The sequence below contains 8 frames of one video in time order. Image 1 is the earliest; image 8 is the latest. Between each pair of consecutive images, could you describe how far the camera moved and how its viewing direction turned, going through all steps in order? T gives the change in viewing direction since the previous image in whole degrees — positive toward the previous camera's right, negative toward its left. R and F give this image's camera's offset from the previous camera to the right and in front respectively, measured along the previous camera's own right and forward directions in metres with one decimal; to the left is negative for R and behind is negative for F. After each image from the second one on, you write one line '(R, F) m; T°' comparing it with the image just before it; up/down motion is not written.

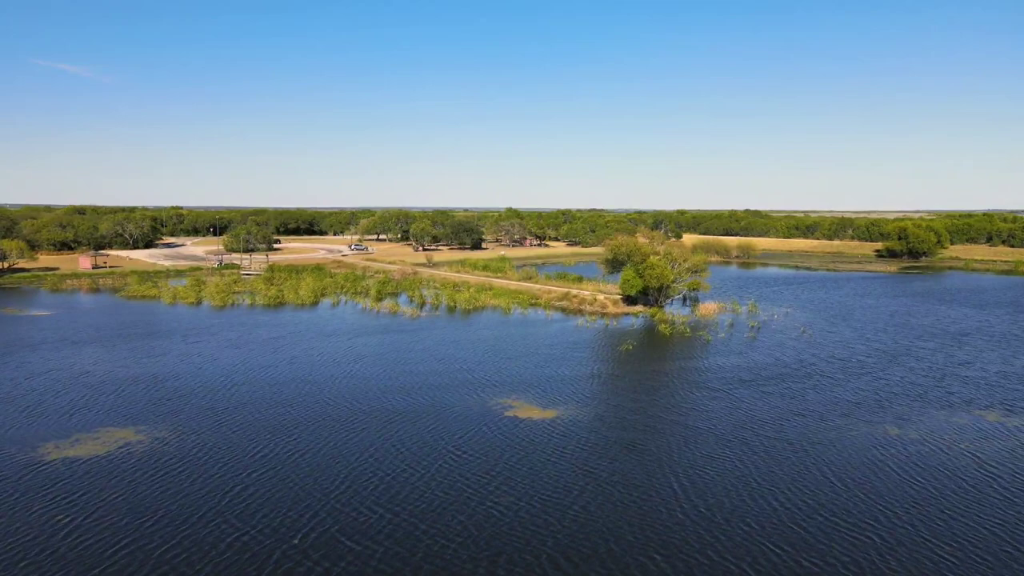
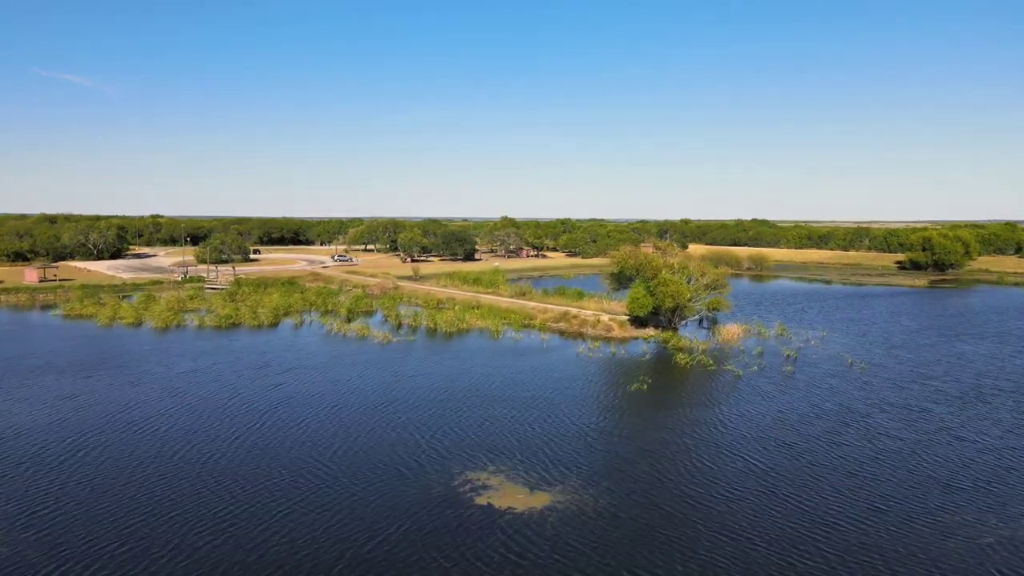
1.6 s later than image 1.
(+0.9, +9.4) m; 0°
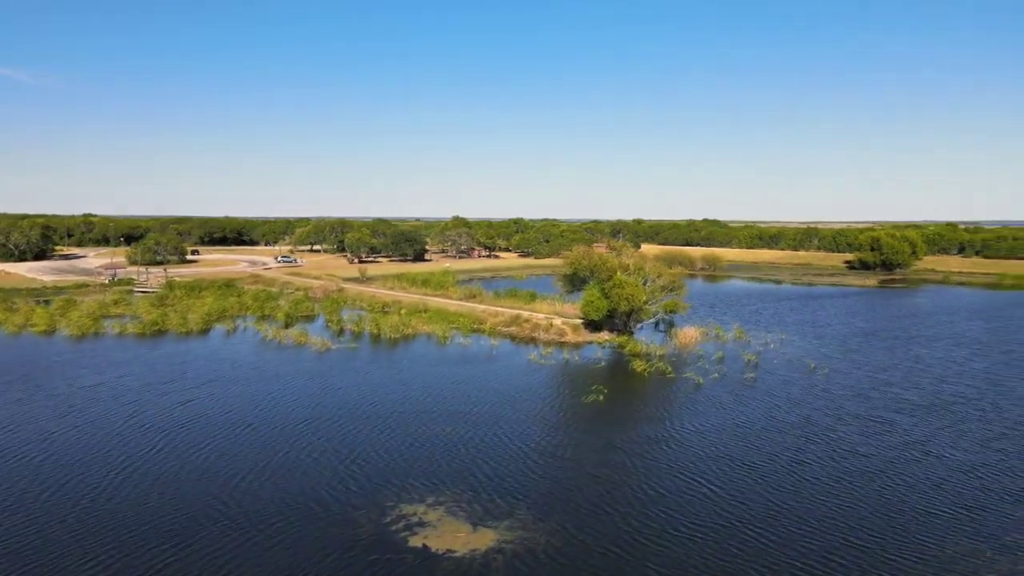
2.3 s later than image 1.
(+0.6, +2.9) m; +4°
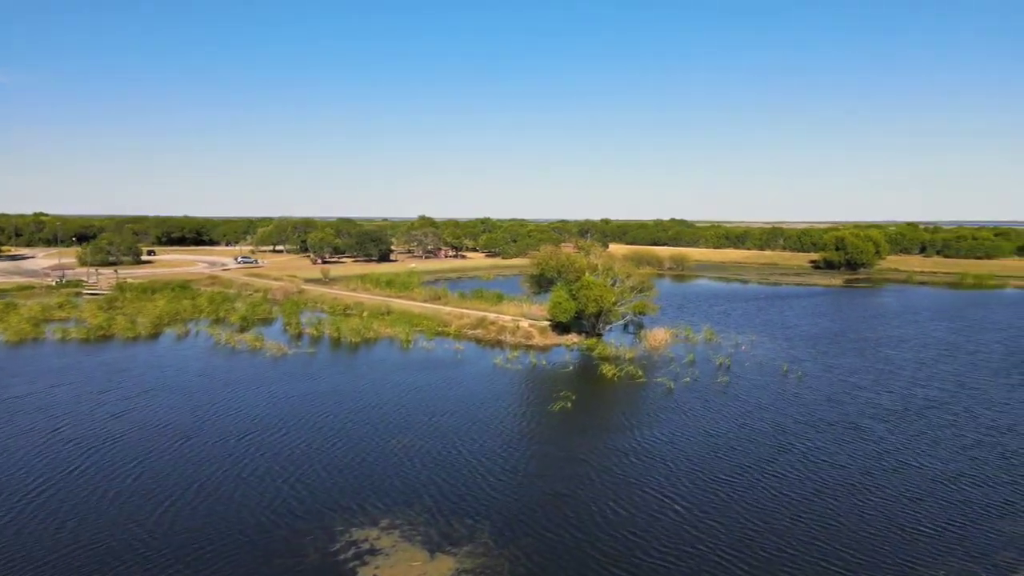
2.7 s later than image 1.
(+0.3, +1.6) m; +3°
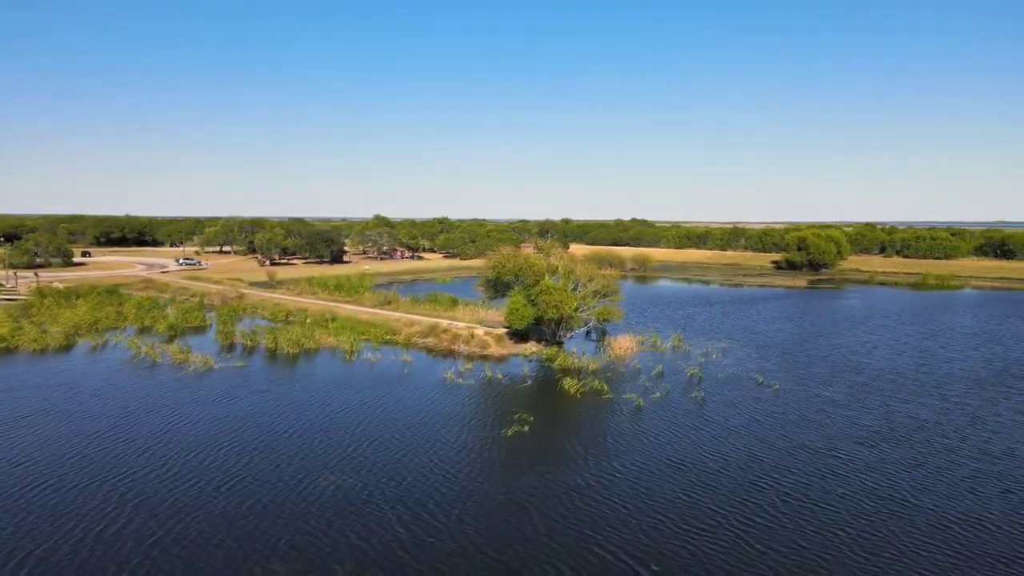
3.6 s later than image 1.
(+0.7, +3.9) m; +3°
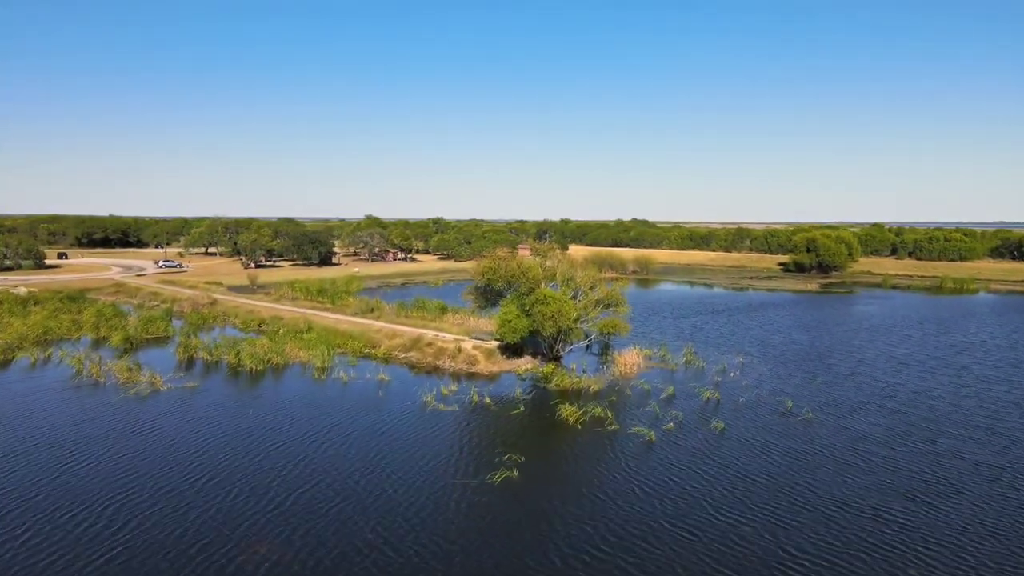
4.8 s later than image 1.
(+0.4, +5.2) m; 0°
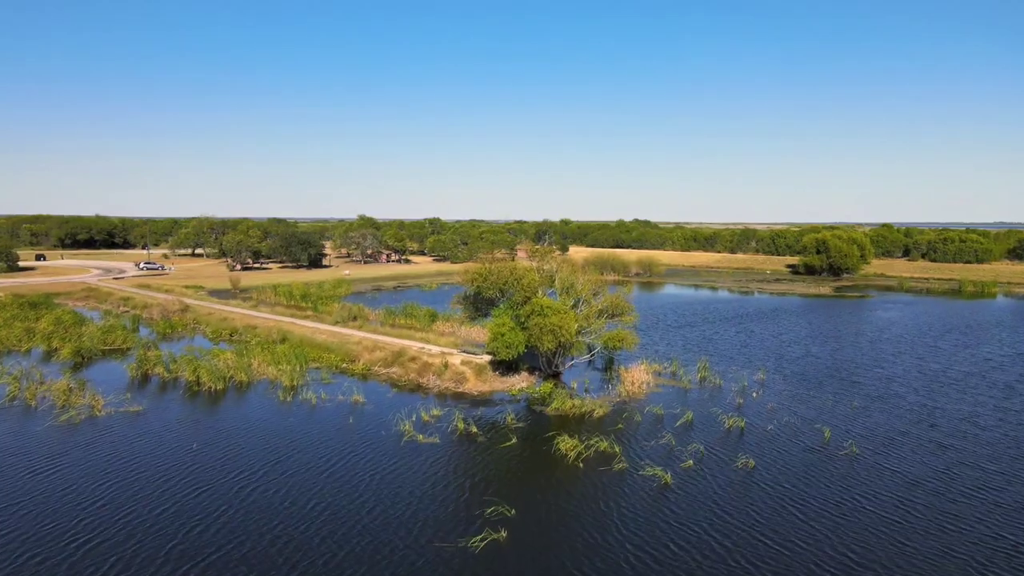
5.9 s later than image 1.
(+0.4, +4.7) m; 0°
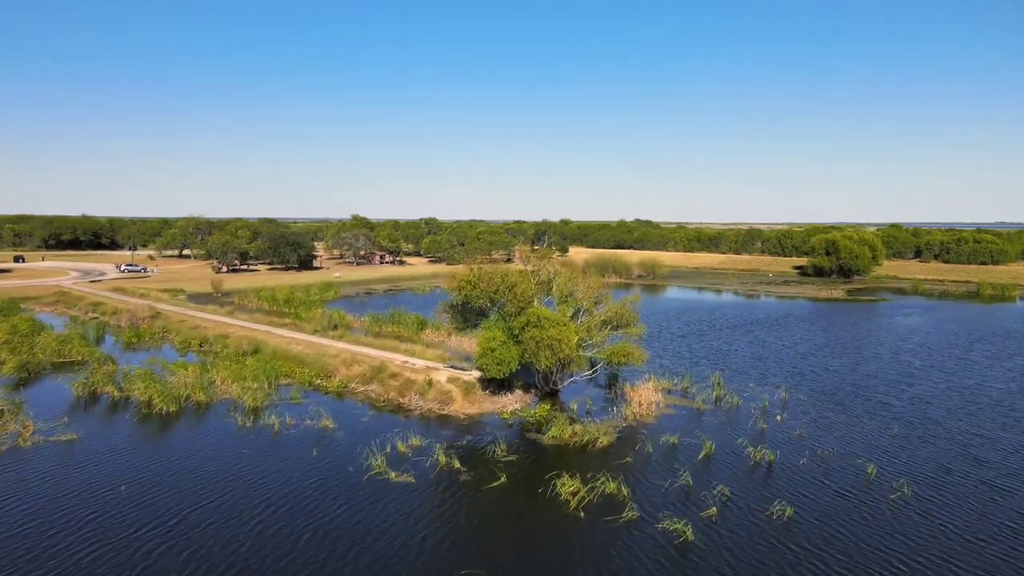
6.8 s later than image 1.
(+0.4, +4.2) m; 0°
